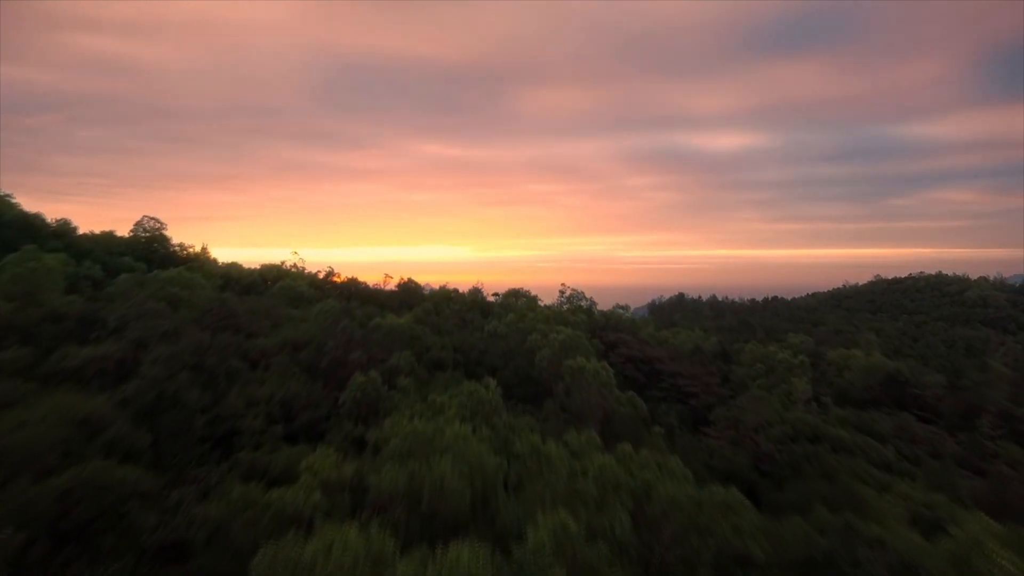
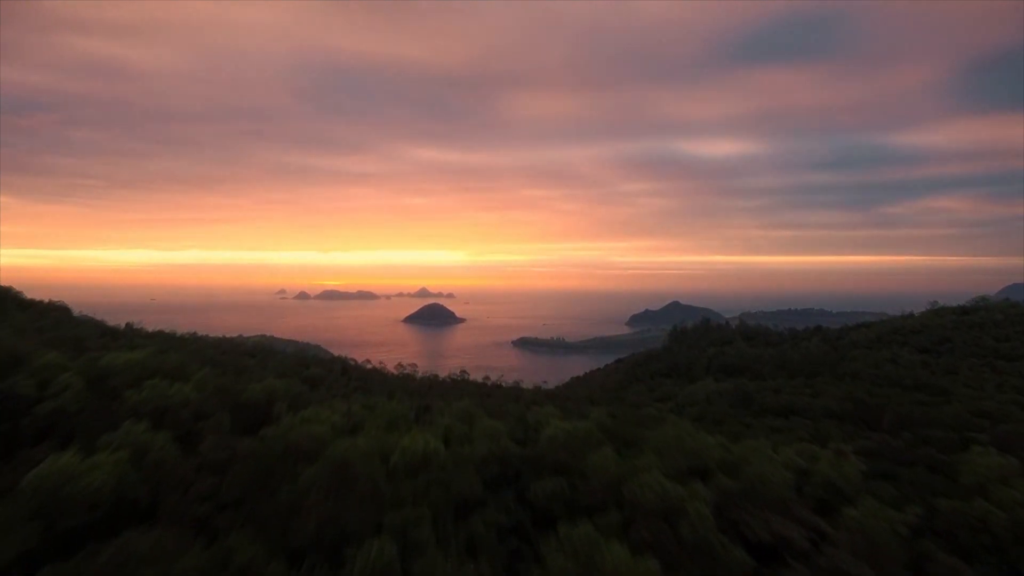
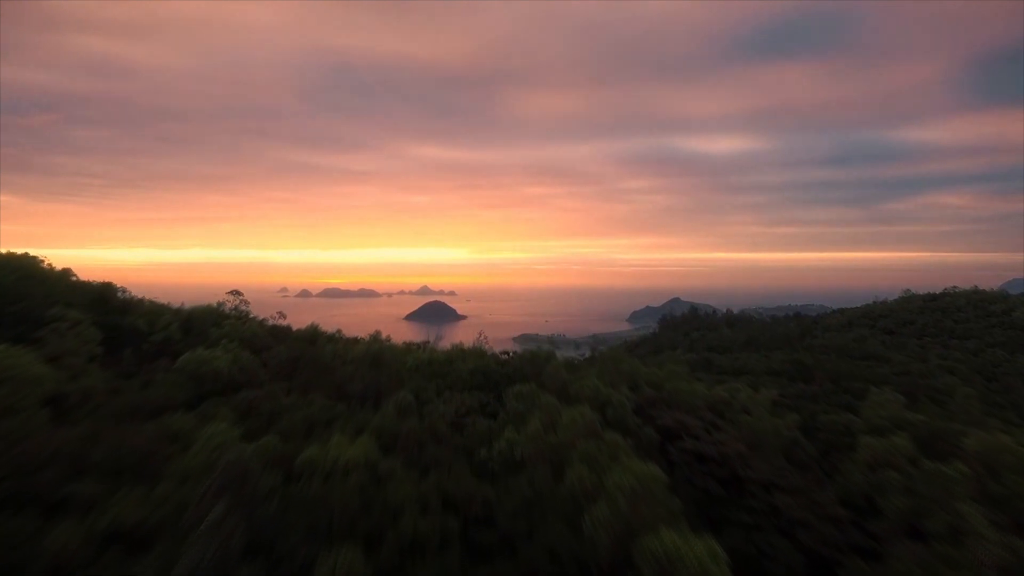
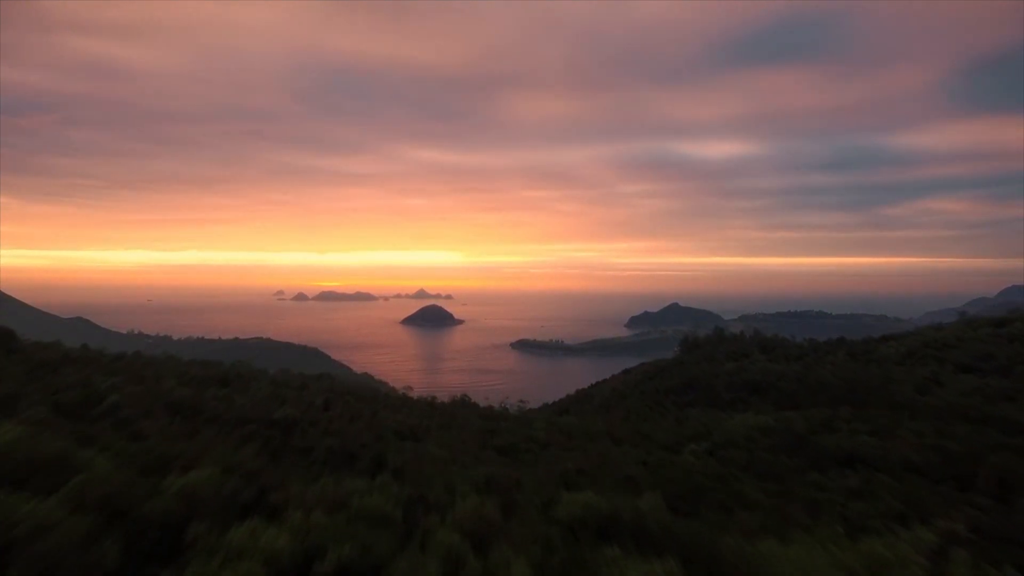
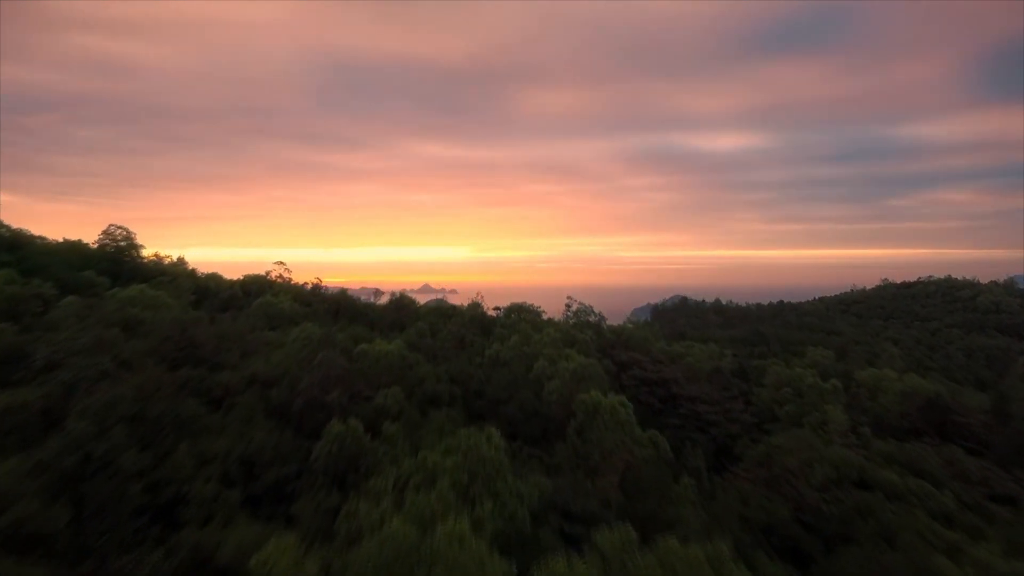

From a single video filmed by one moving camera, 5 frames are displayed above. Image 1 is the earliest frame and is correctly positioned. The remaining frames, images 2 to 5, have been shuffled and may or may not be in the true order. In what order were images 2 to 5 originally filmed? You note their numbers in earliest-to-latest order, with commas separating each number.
5, 3, 2, 4
